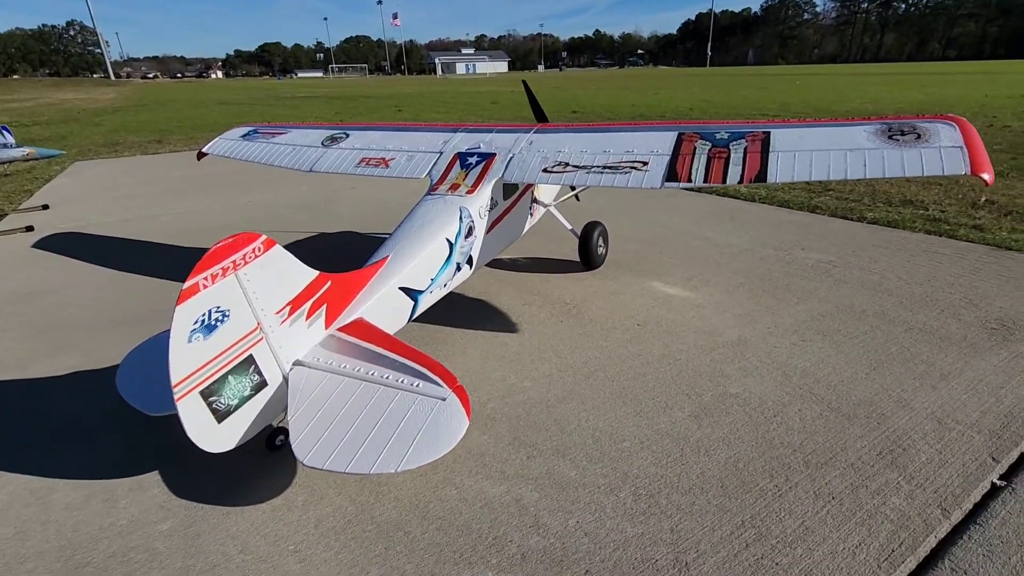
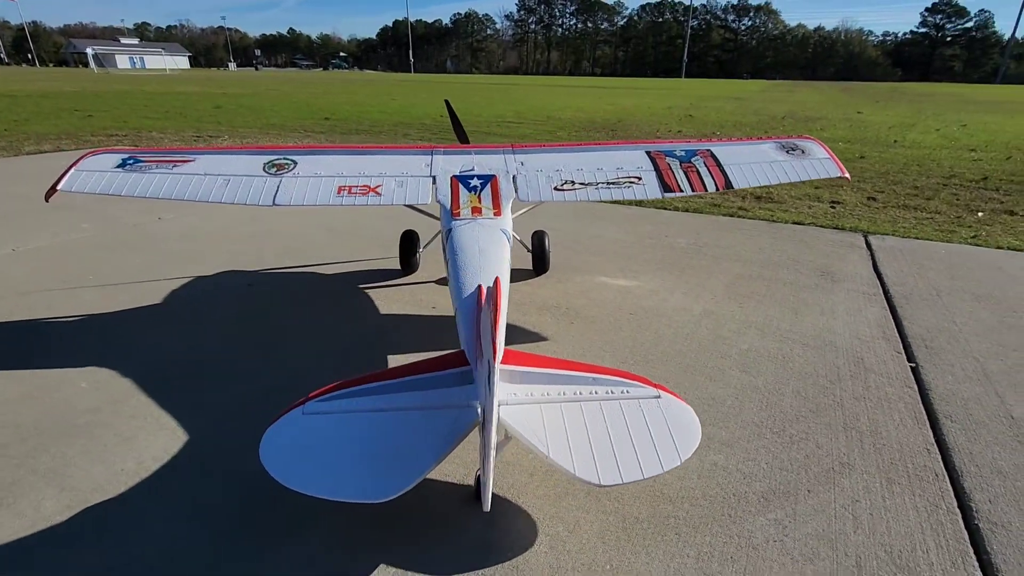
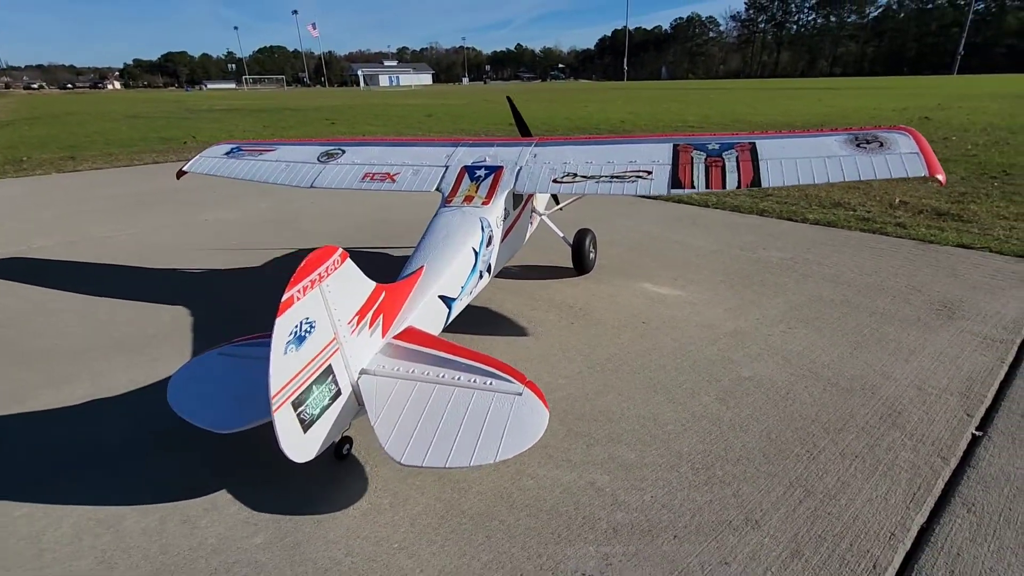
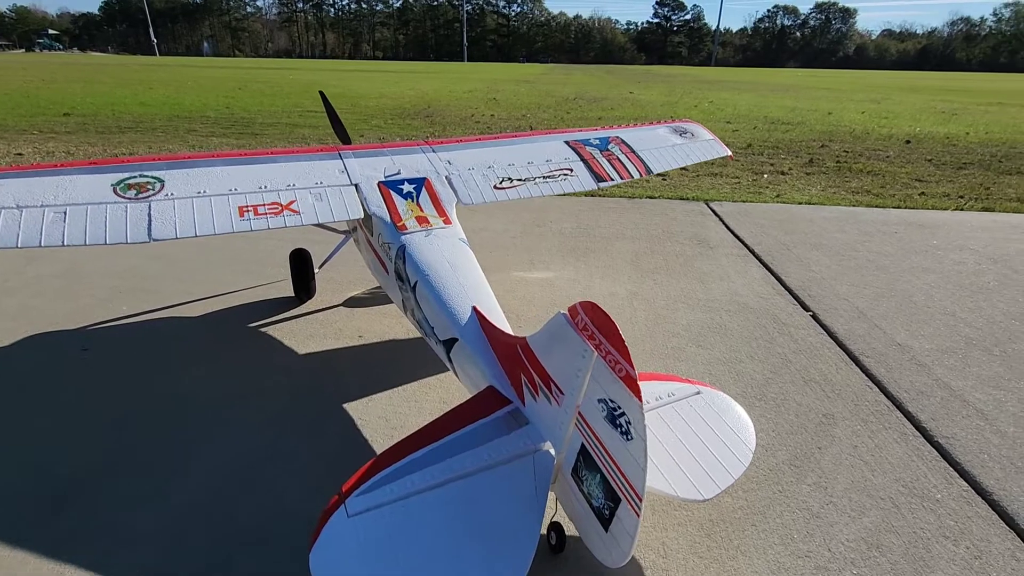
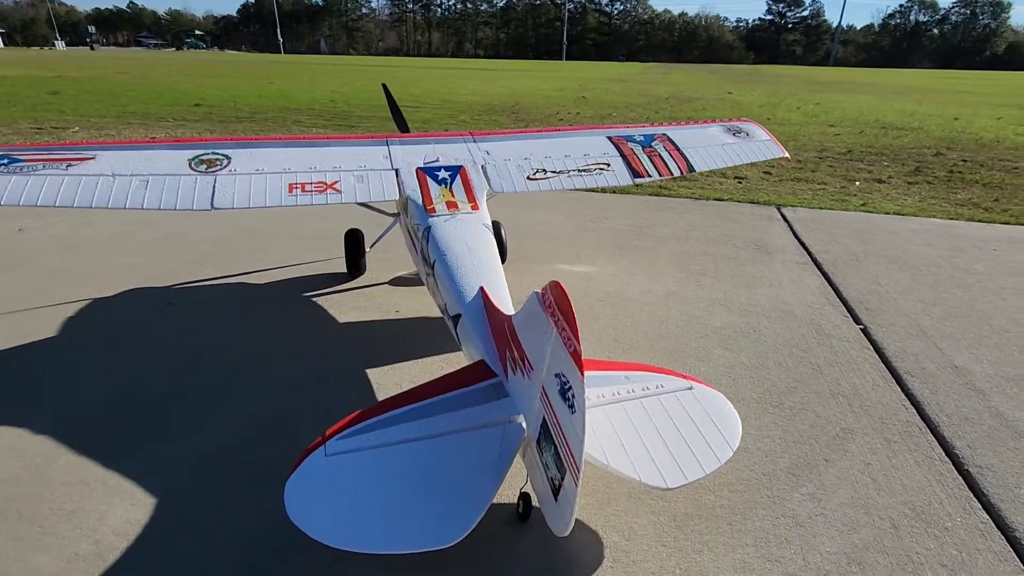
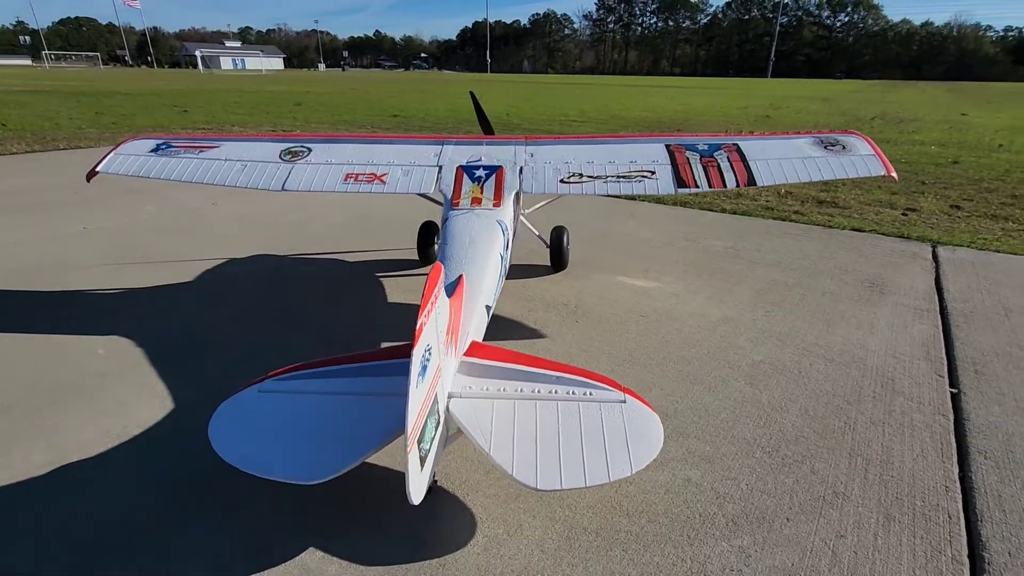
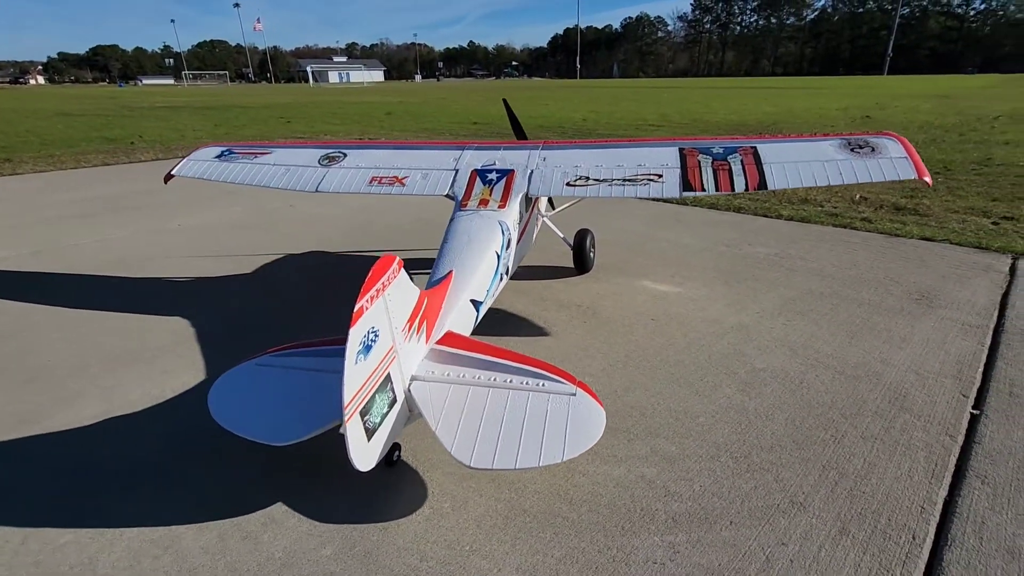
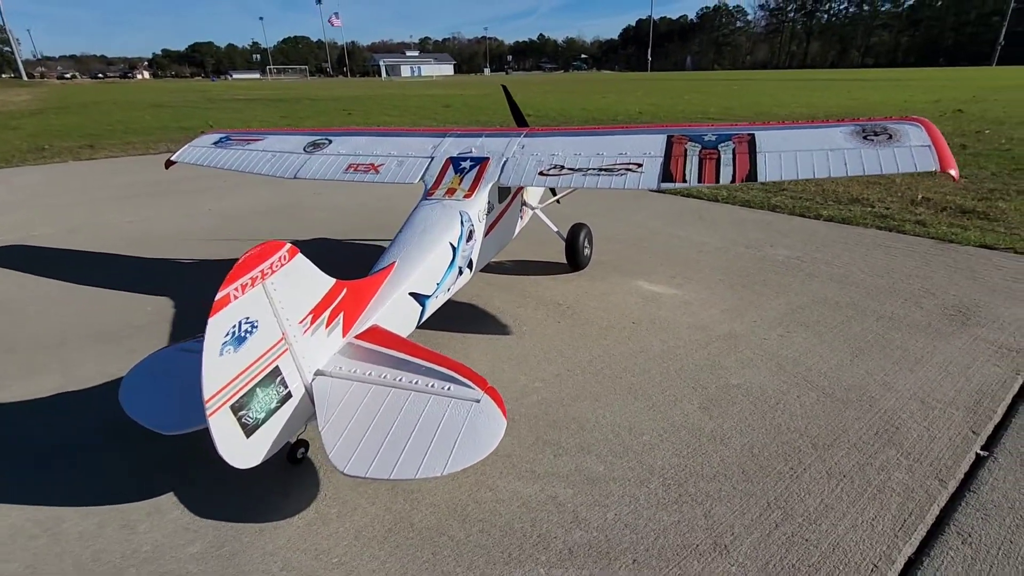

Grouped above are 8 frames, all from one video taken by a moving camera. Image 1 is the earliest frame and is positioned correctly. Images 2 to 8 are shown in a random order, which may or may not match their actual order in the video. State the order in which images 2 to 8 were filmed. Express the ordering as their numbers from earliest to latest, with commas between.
8, 3, 7, 6, 2, 5, 4
